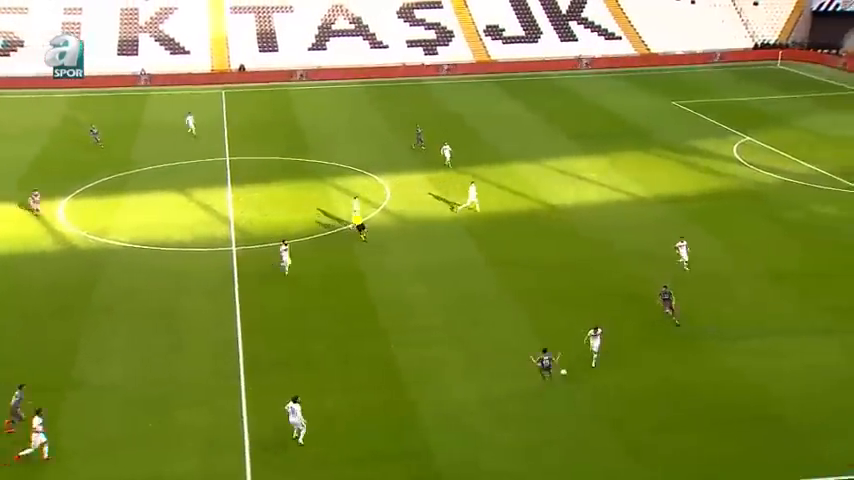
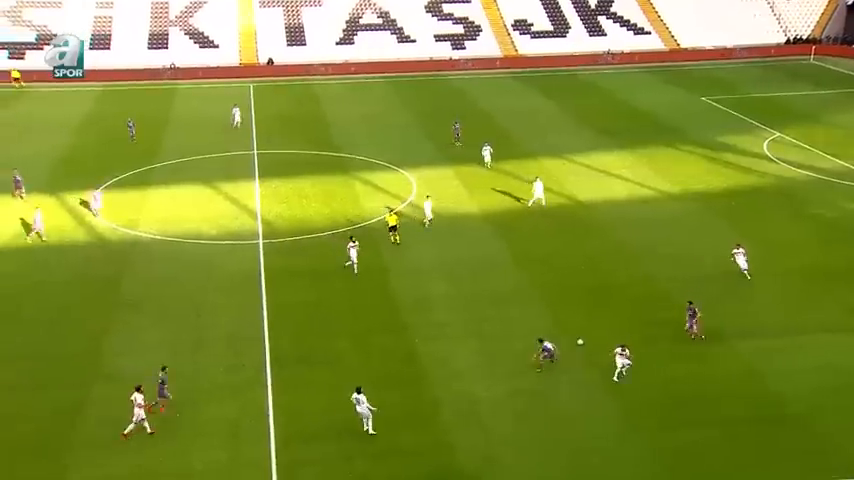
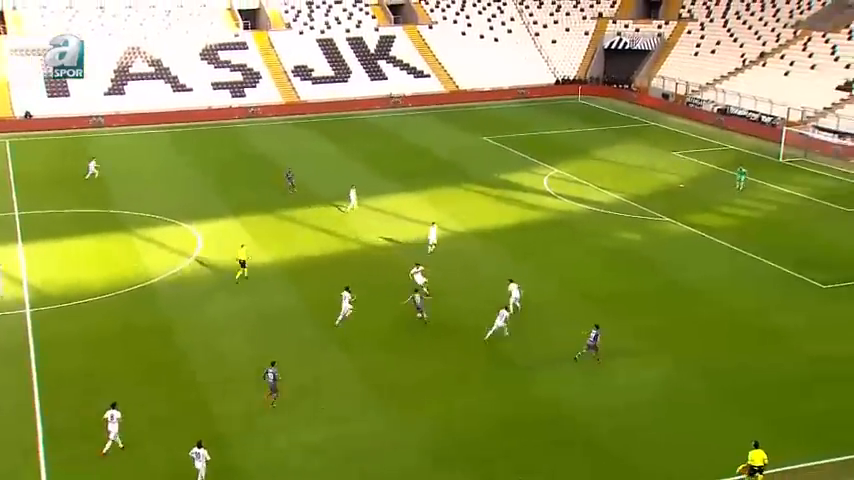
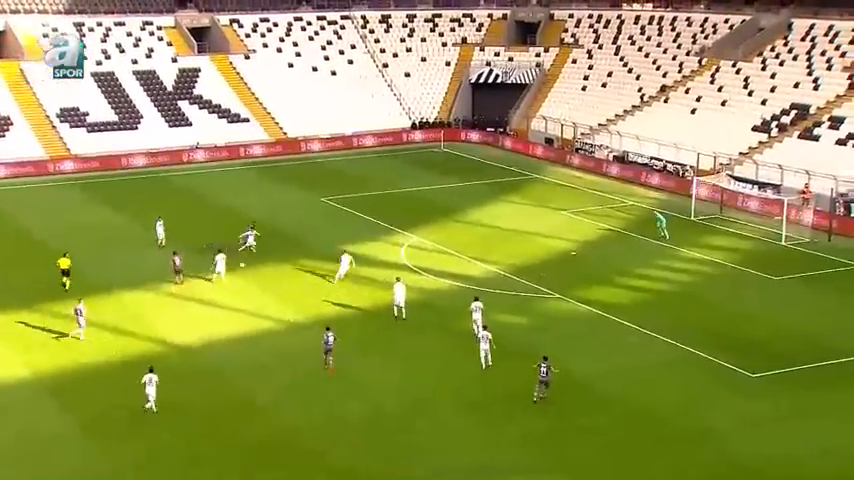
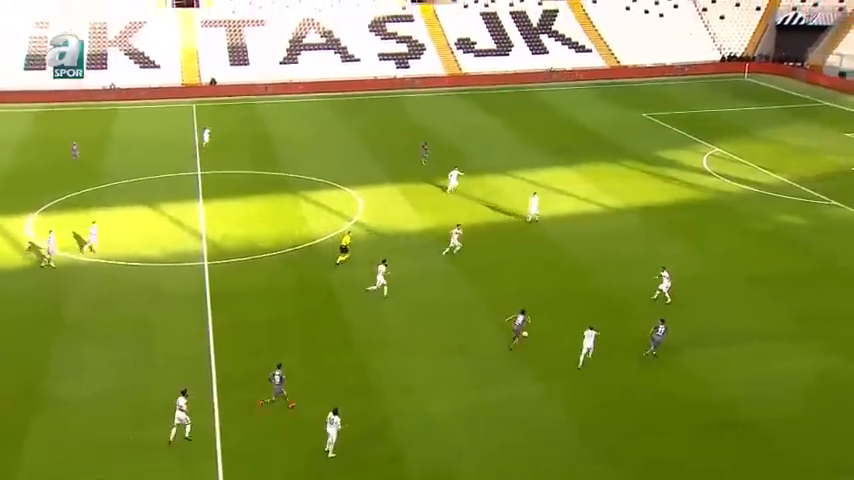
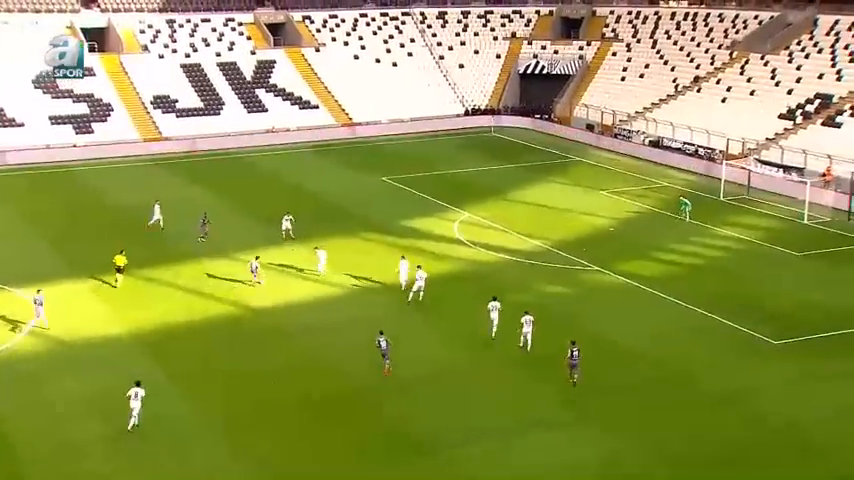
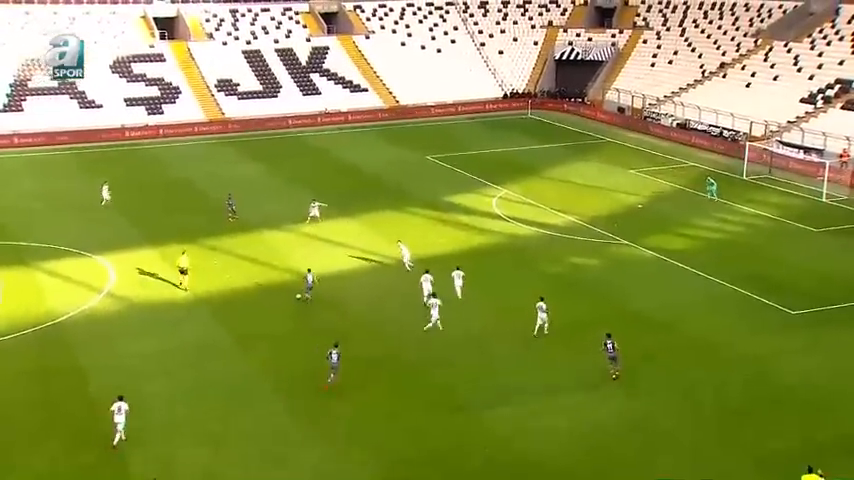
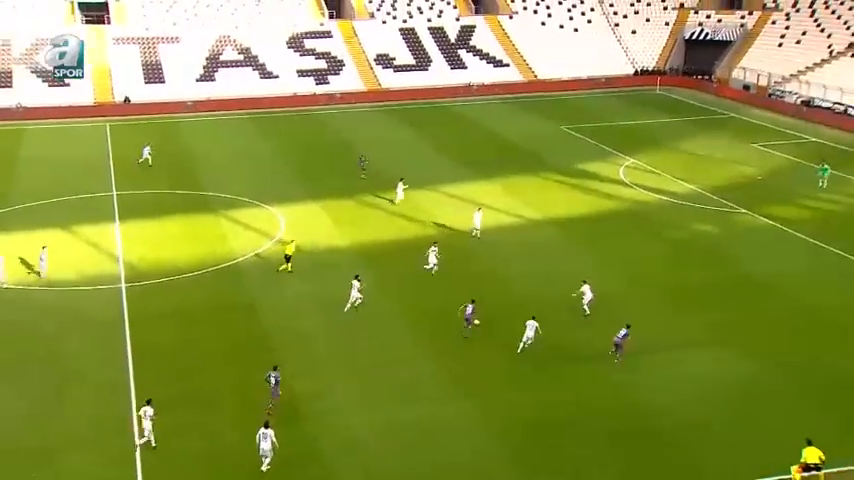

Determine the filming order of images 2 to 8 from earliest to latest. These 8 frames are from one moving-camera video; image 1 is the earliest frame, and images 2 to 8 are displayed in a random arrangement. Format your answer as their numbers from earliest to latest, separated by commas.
2, 5, 8, 3, 7, 6, 4
